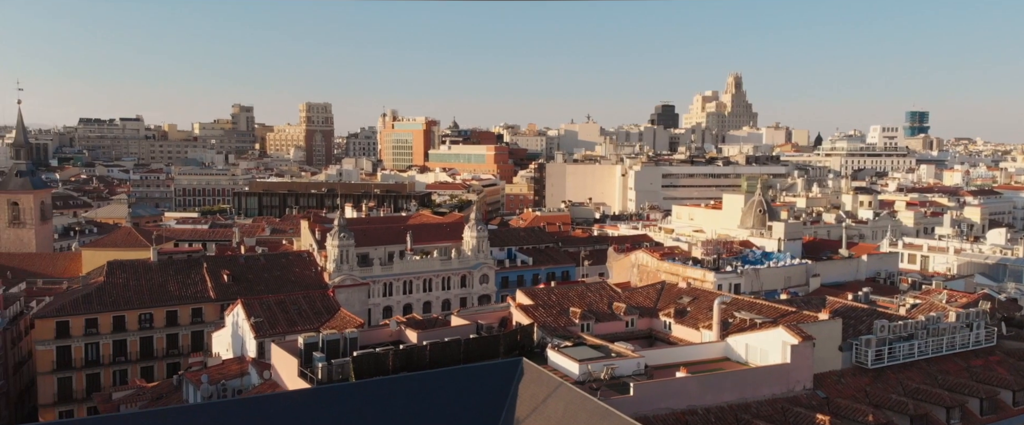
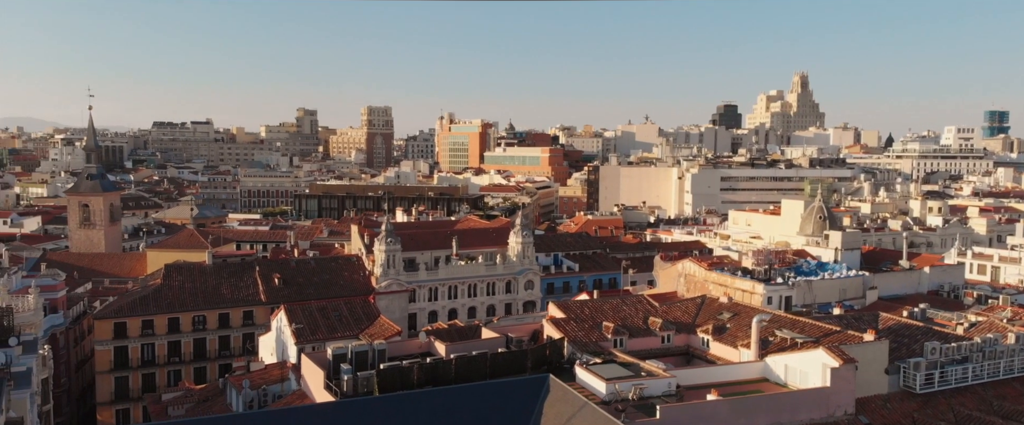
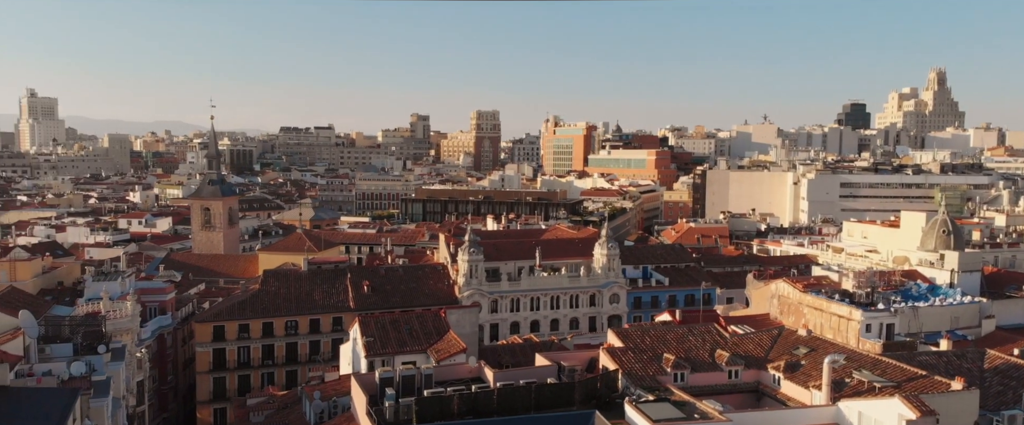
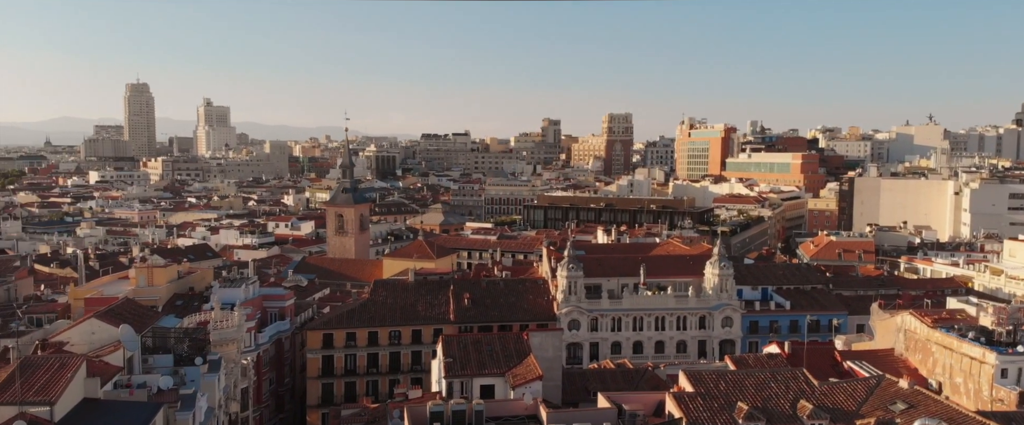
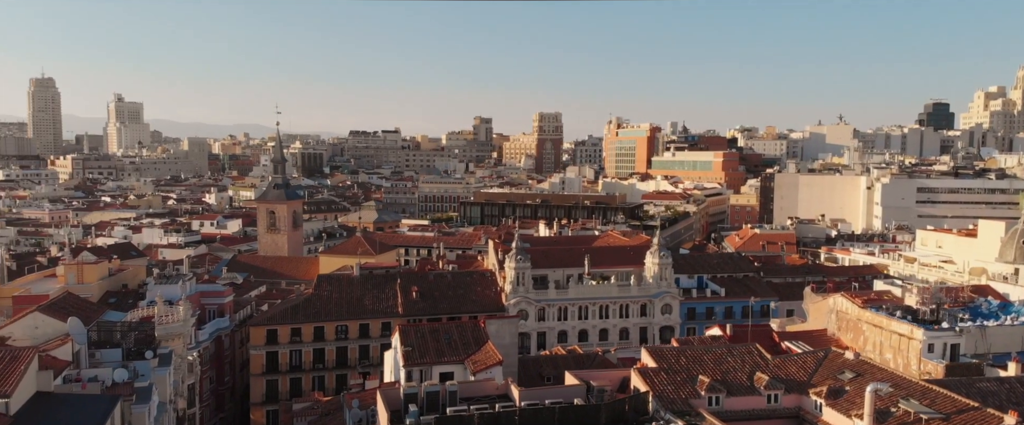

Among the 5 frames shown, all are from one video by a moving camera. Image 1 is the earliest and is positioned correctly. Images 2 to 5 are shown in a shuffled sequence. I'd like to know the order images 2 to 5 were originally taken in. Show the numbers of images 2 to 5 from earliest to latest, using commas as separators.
2, 3, 5, 4
